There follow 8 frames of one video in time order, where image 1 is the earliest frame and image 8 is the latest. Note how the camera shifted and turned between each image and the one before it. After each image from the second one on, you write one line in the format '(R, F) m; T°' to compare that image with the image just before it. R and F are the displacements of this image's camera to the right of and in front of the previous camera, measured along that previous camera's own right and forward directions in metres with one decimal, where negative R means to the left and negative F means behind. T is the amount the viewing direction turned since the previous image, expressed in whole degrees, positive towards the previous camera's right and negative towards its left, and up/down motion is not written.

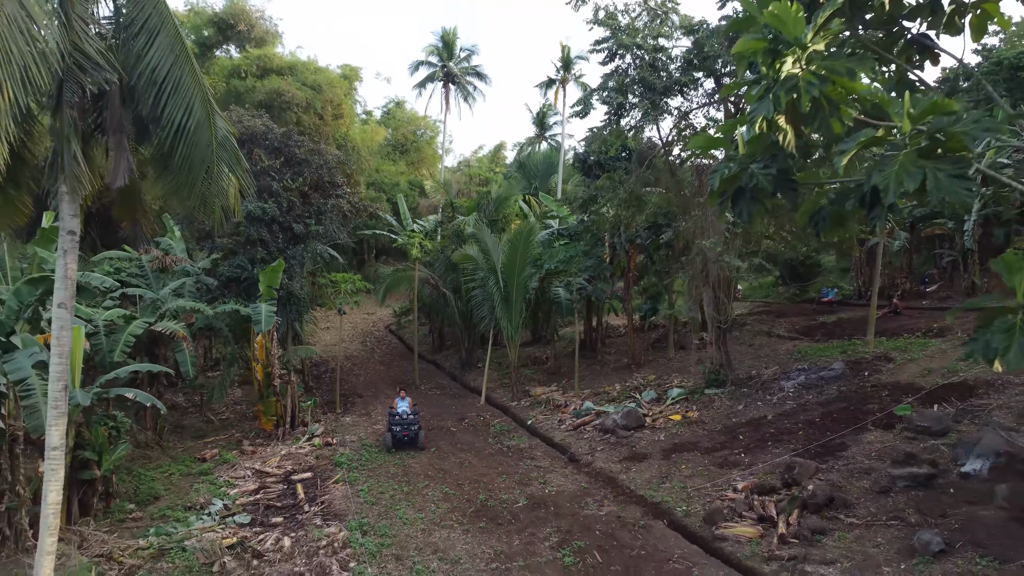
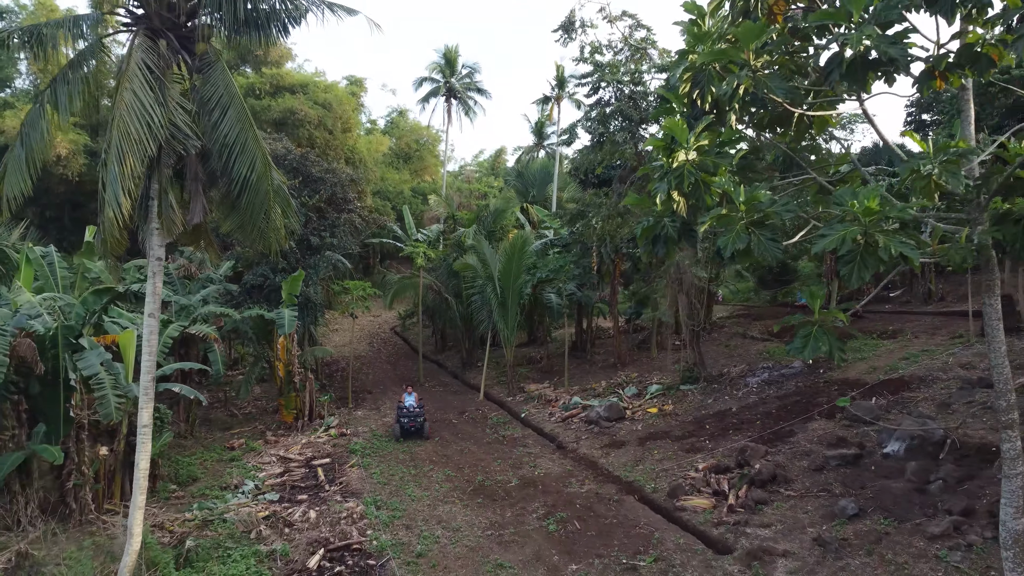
(+0.1, -1.1) m; 0°
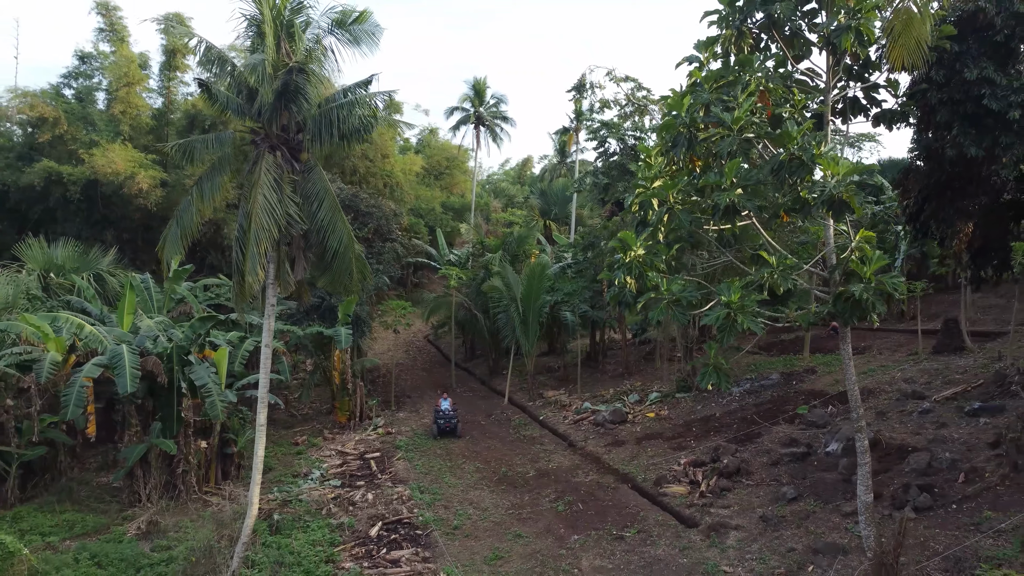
(+0.1, -1.9) m; -2°
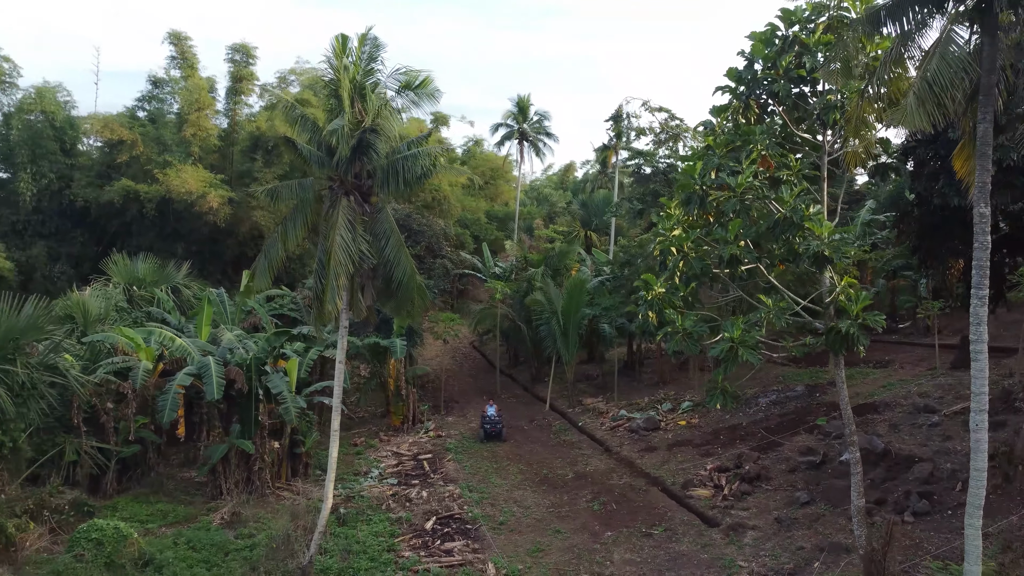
(0.0, -1.0) m; -3°
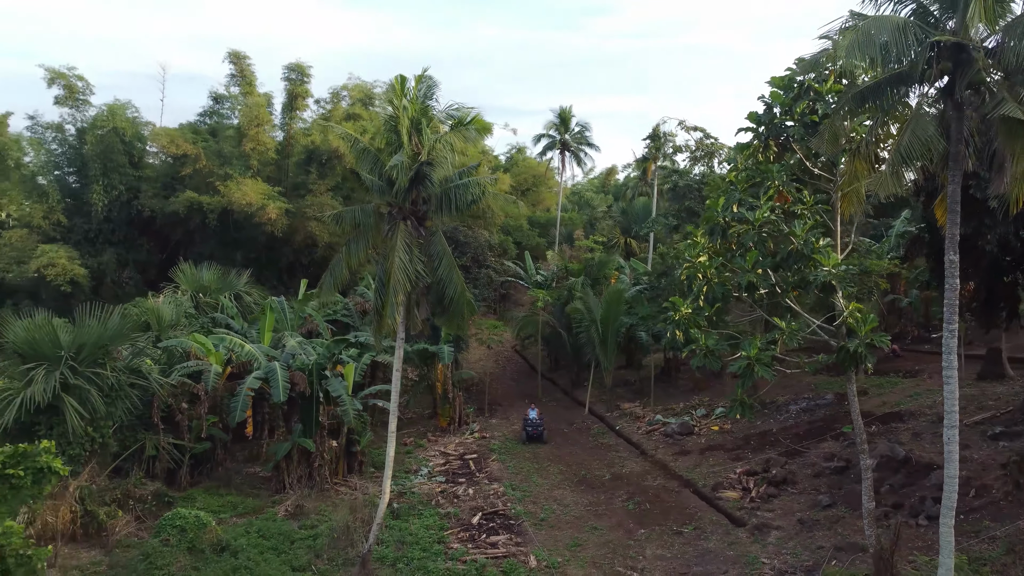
(0.0, -0.8) m; -3°
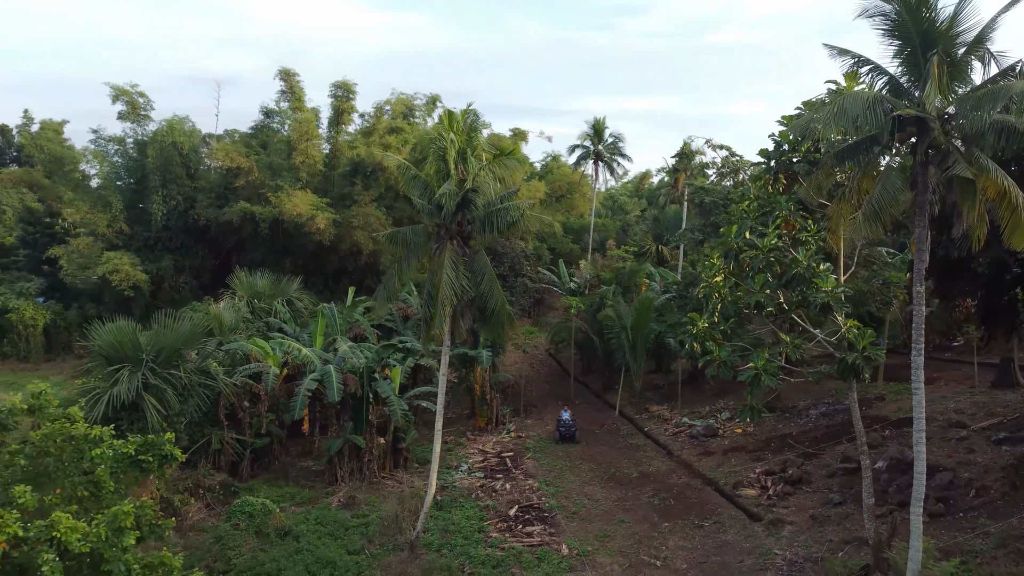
(0.0, -0.9) m; -2°
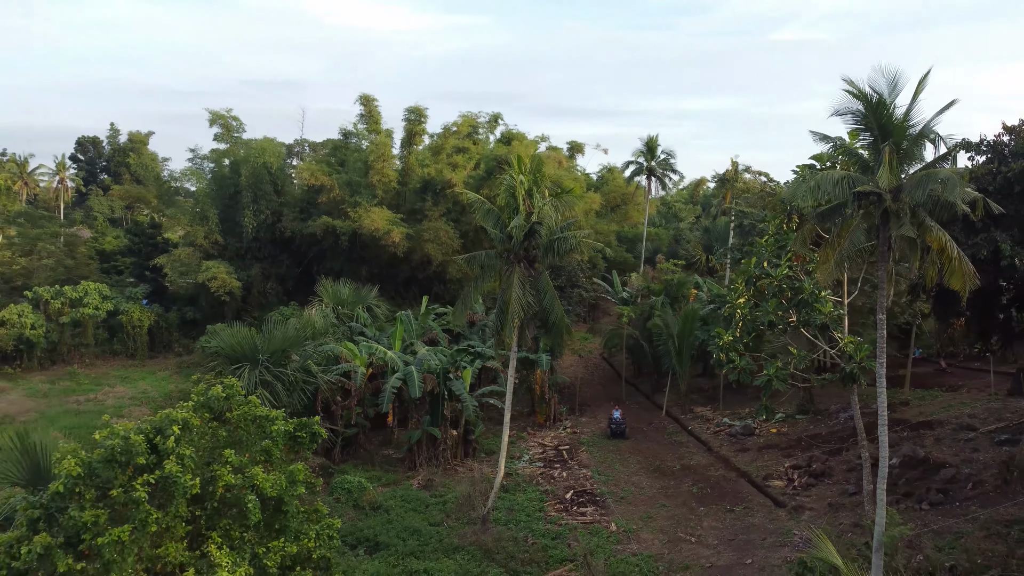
(0.0, -1.8) m; -4°
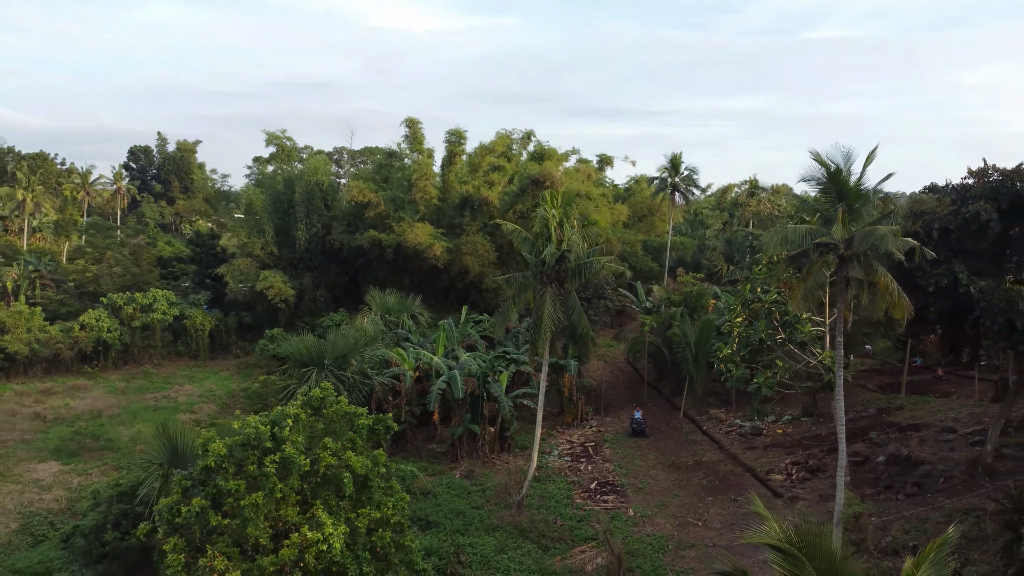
(0.0, -1.9) m; -2°
